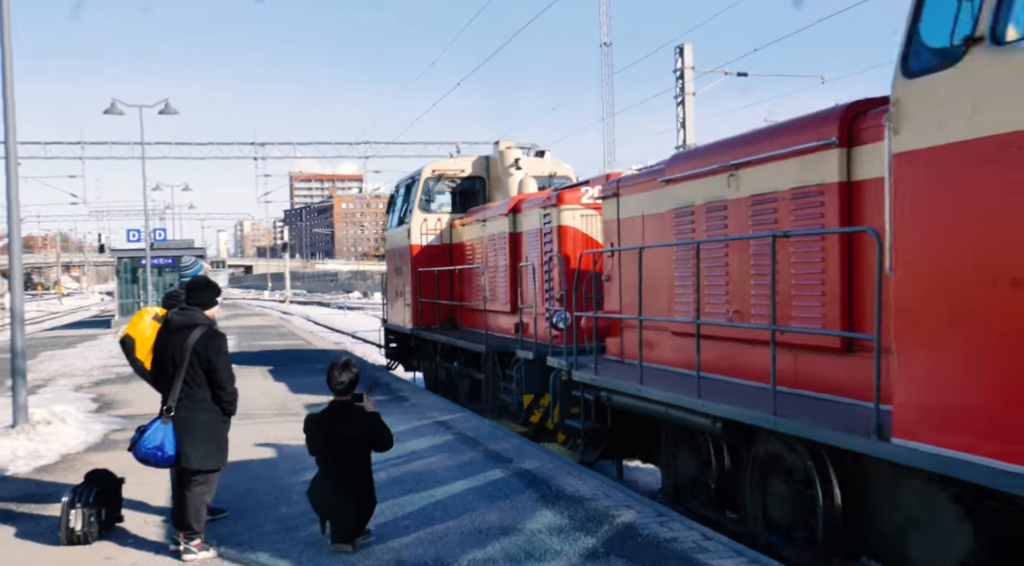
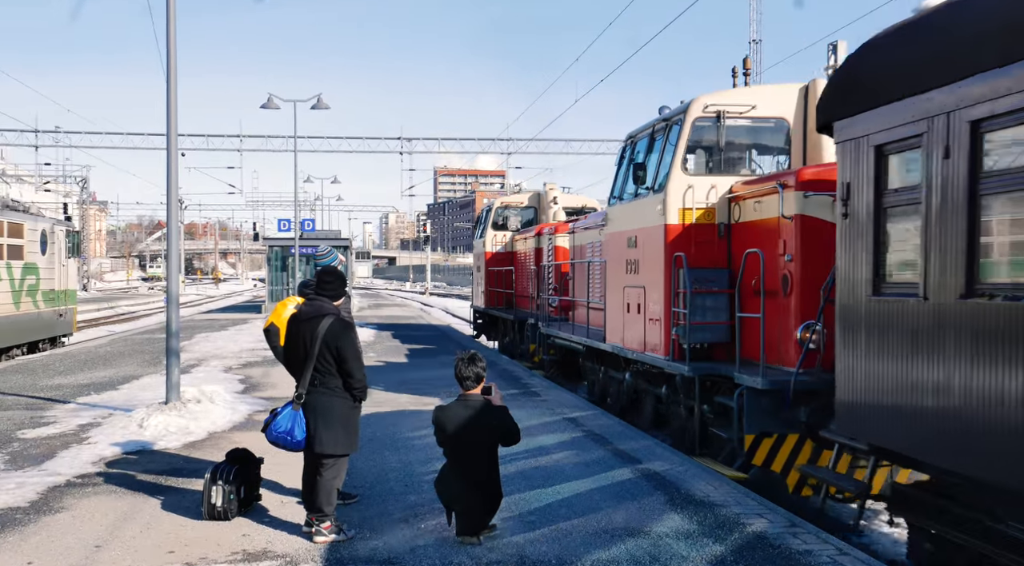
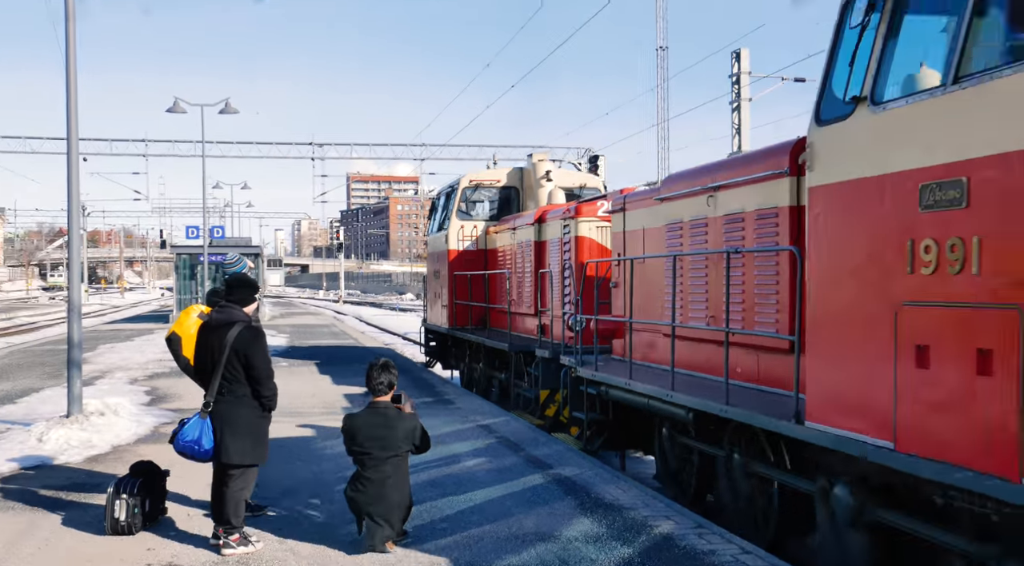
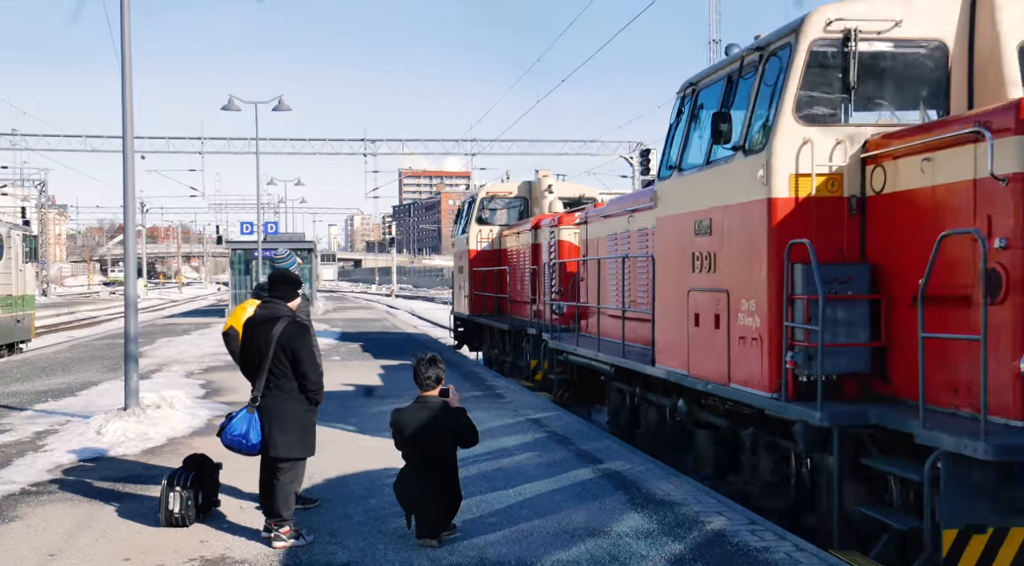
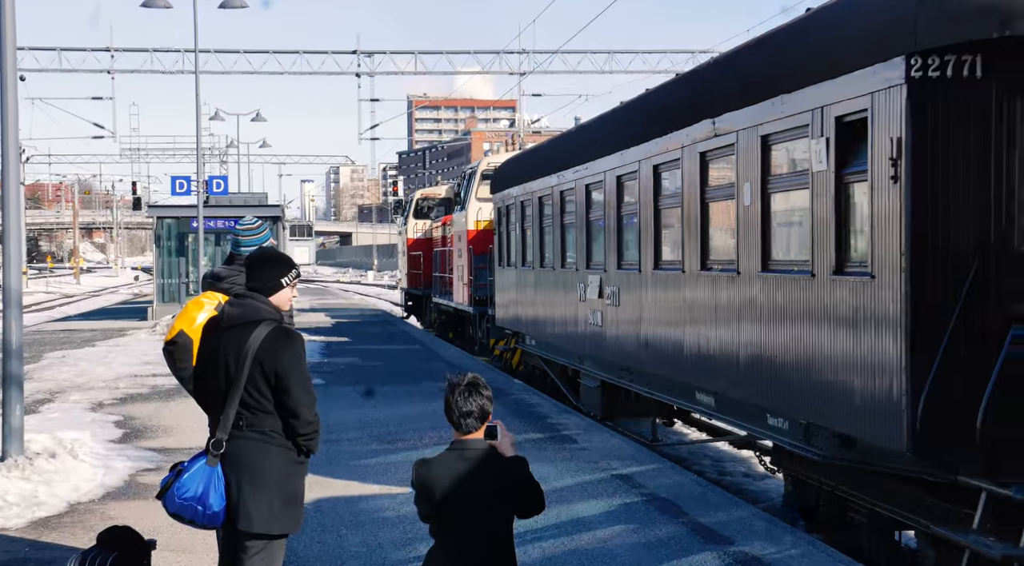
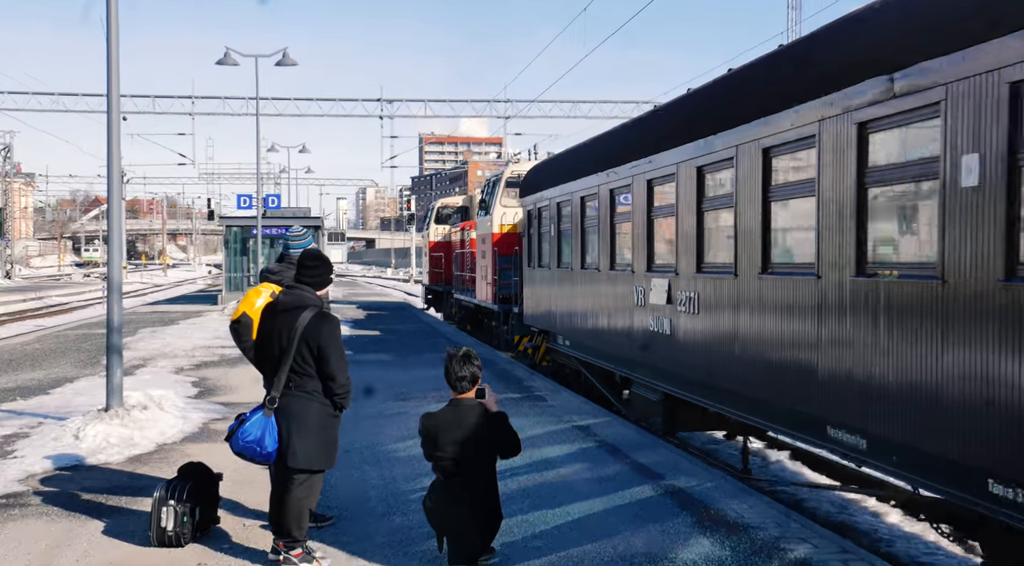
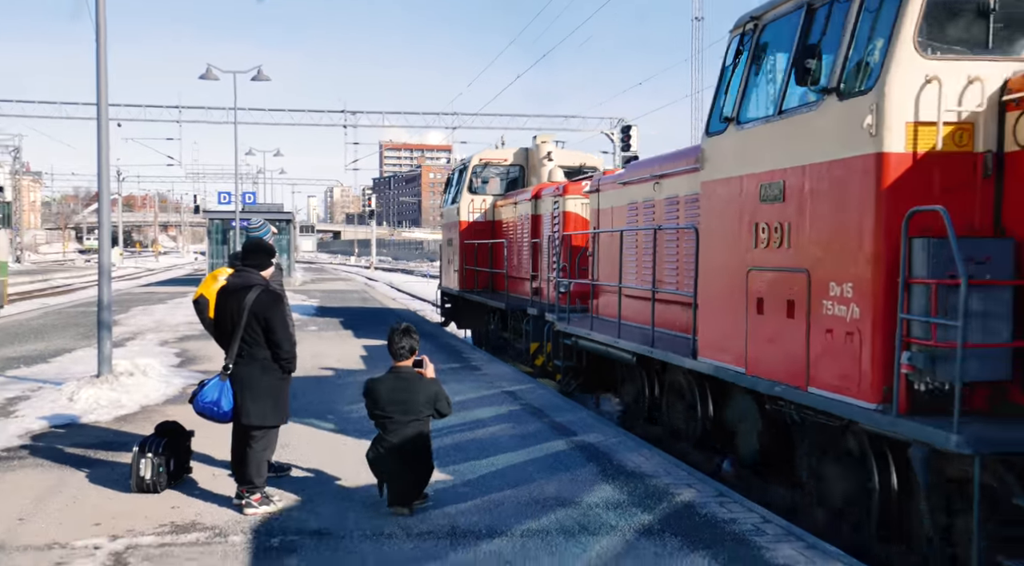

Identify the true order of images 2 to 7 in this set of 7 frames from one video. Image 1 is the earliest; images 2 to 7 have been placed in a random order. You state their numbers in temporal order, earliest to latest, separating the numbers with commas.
3, 7, 4, 2, 6, 5
